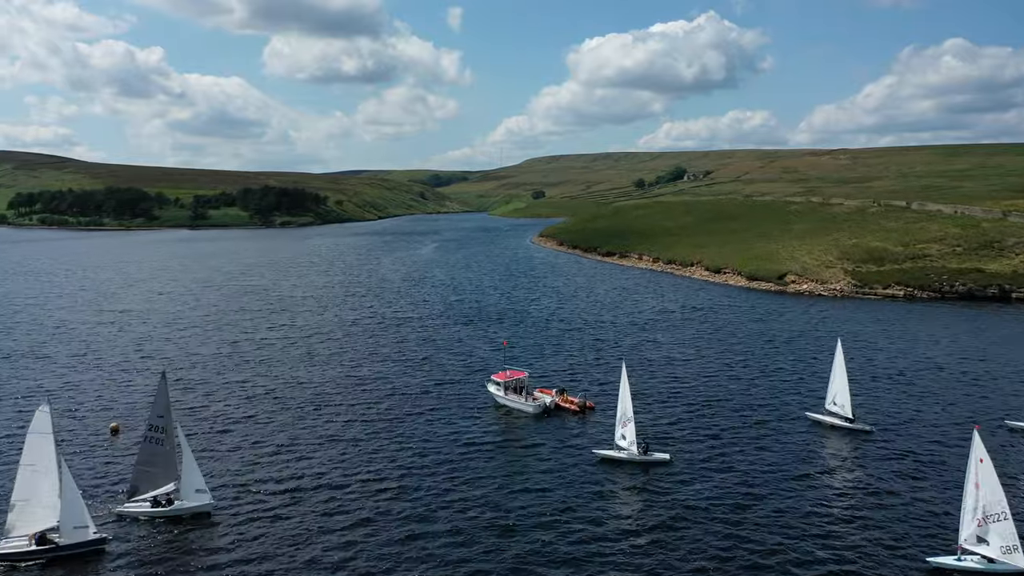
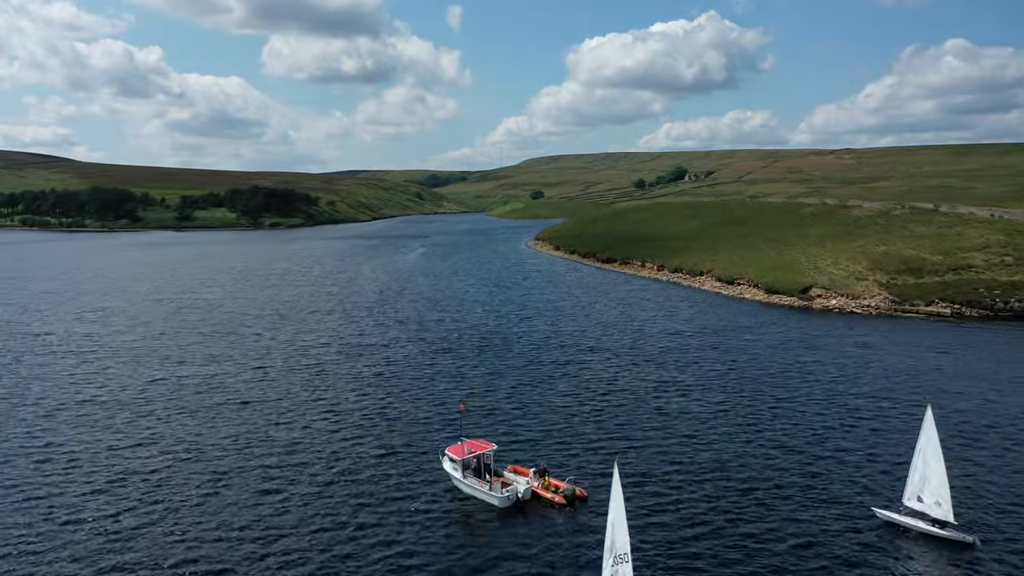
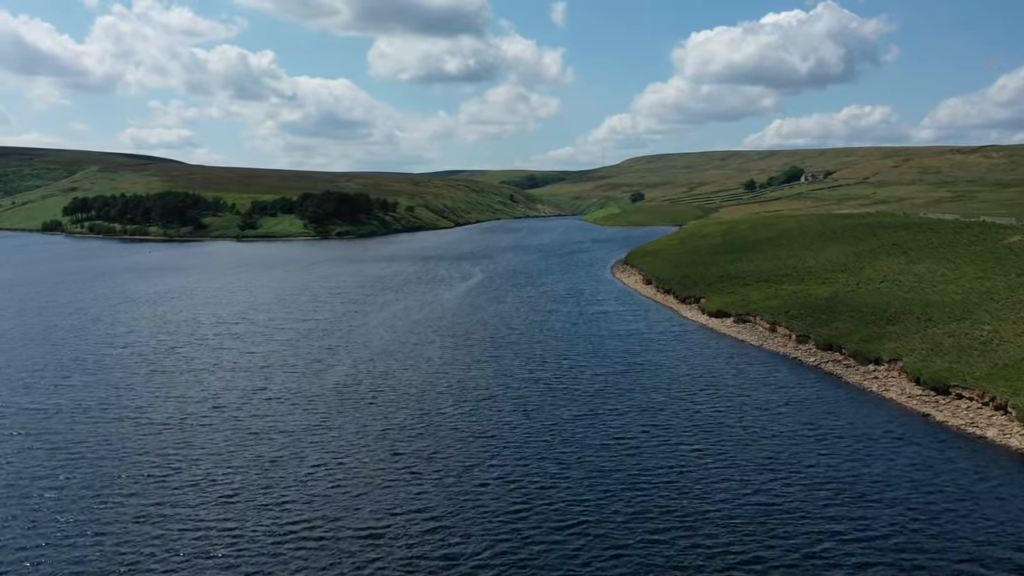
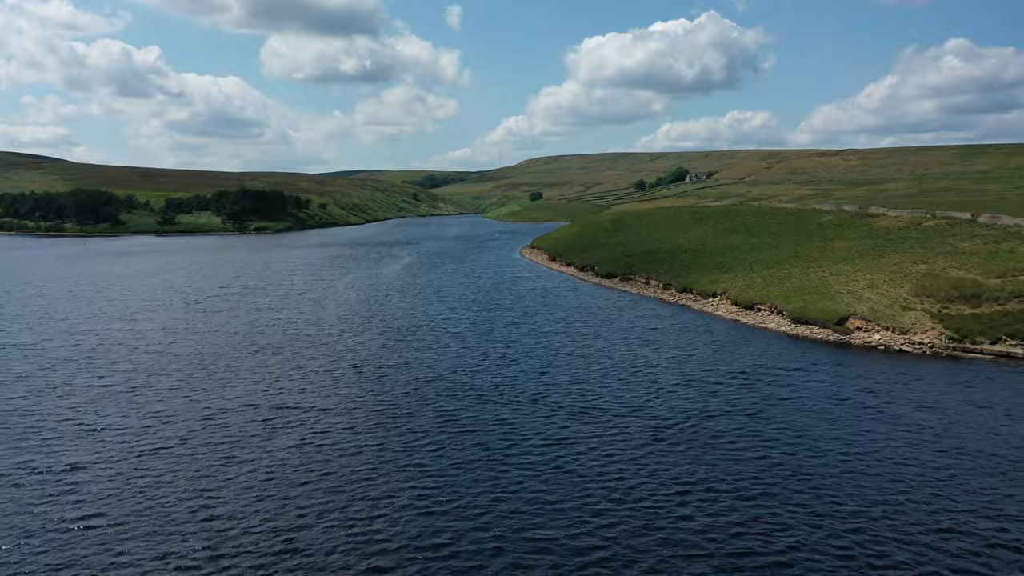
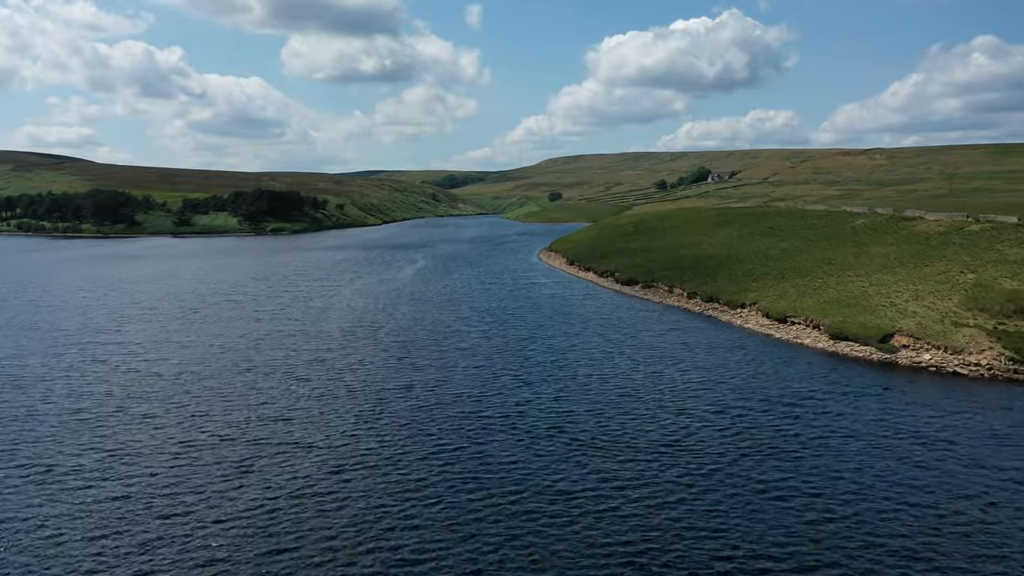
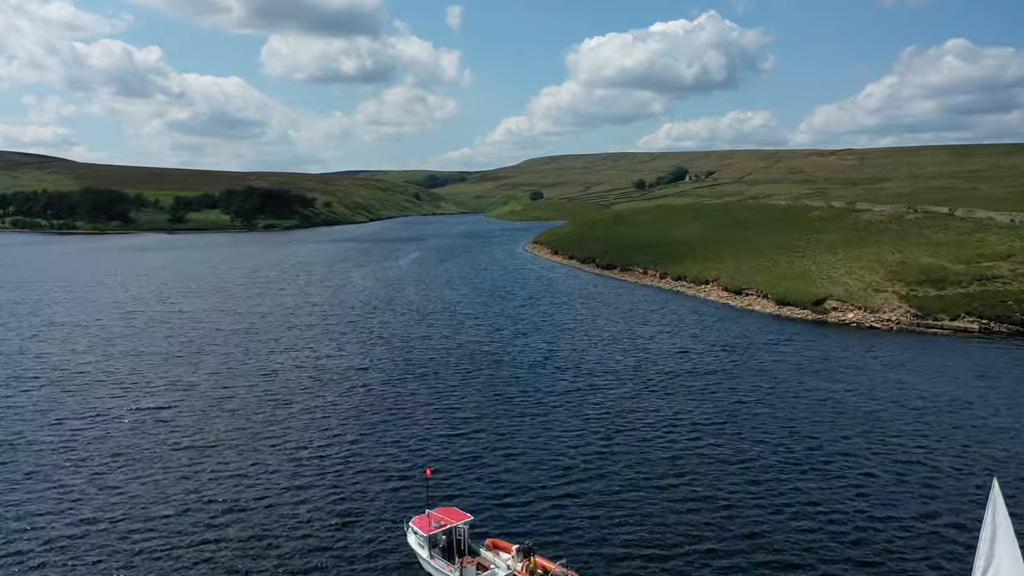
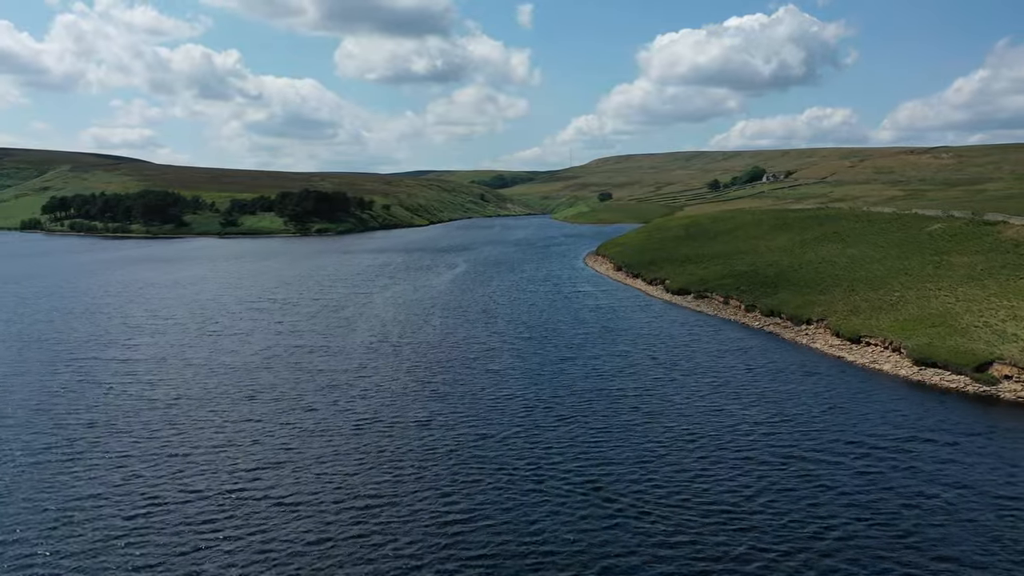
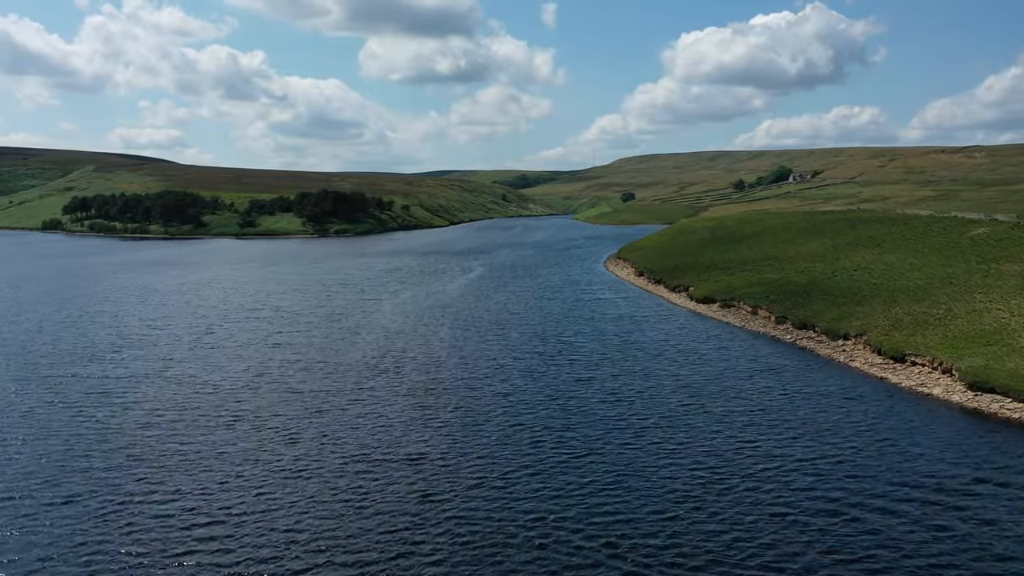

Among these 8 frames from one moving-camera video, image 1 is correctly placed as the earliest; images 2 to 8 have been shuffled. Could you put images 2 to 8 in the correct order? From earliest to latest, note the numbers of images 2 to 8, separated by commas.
2, 6, 4, 5, 7, 8, 3
